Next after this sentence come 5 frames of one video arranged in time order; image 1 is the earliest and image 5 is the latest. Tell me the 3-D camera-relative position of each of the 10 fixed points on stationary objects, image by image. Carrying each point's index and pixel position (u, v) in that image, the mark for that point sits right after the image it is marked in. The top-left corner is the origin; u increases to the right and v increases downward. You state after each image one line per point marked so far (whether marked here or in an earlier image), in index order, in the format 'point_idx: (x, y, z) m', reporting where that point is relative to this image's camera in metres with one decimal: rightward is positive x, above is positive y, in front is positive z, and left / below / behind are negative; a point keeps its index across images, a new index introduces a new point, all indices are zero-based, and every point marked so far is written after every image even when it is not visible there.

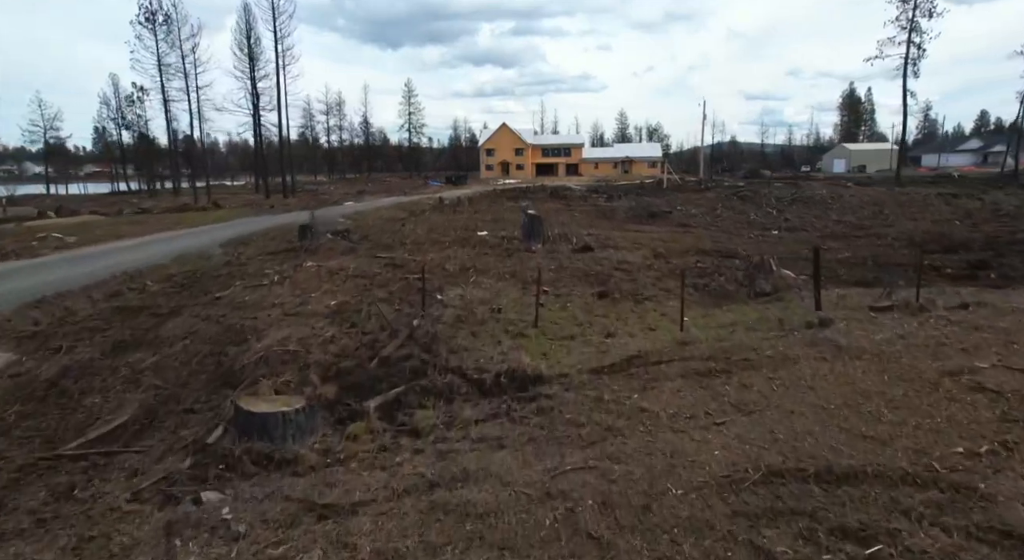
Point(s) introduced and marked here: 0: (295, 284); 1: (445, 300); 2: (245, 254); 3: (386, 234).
0: (-2.9, -0.1, +7.7) m
1: (-0.8, -0.3, +6.9) m
2: (-5.0, +0.5, +10.7) m
3: (-3.2, +1.1, +15.0) m
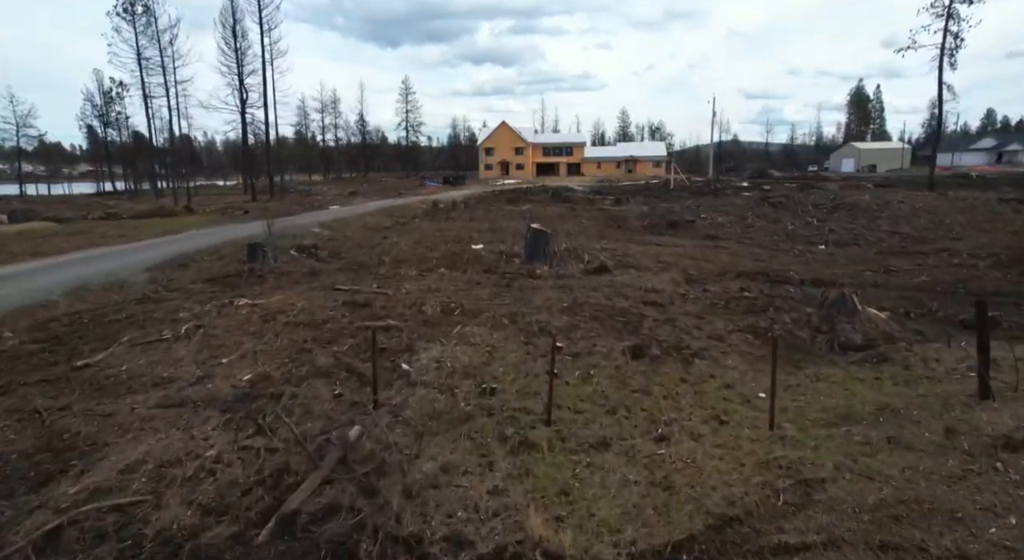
0: (-2.9, -0.6, +5.5) m
1: (-0.8, -0.8, +4.7) m
2: (-5.0, 0.0, +8.5) m
3: (-3.2, +0.6, +12.8) m
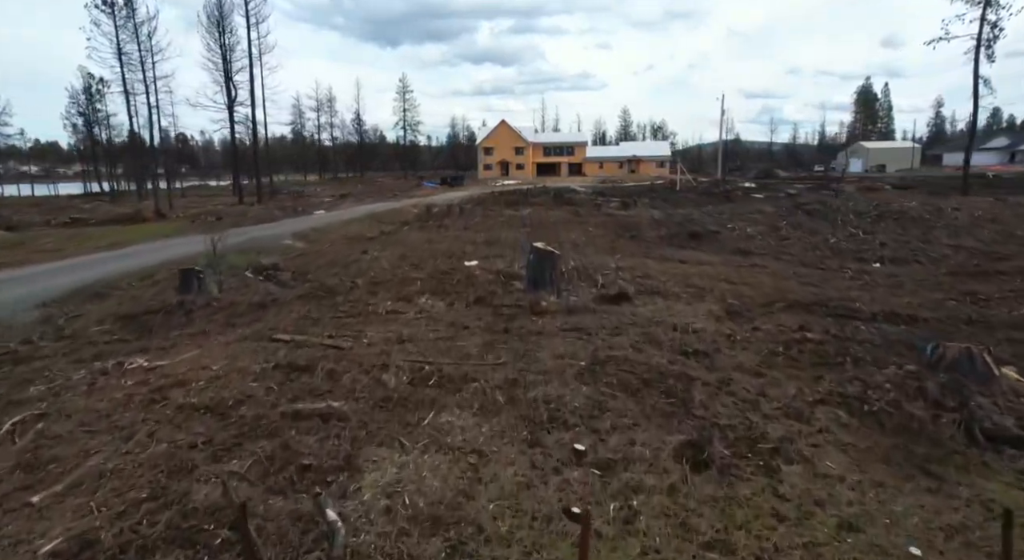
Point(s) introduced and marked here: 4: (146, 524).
0: (-2.9, -1.0, +3.6) m
1: (-0.8, -1.2, +2.8) m
2: (-5.0, -0.5, +6.6) m
3: (-3.2, +0.2, +10.9) m
4: (-1.8, -1.2, +2.8) m
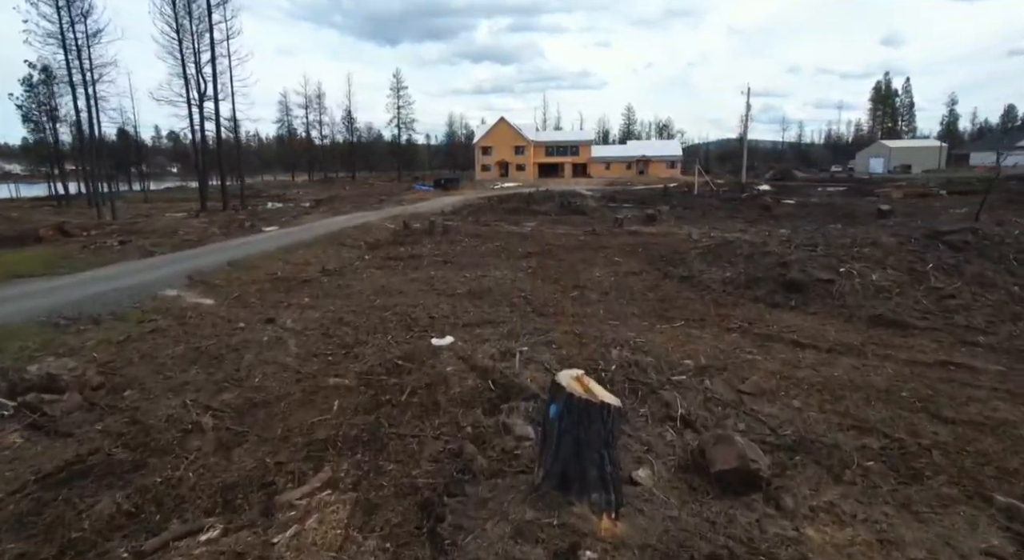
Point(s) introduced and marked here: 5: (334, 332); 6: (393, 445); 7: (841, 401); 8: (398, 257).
0: (-2.9, -2.1, -1.2) m
1: (-0.8, -2.3, -2.0) m
2: (-5.0, -1.6, +1.8) m
3: (-3.3, -0.9, +6.1) m
4: (-1.8, -2.3, -2.0) m
5: (-2.4, -0.7, +7.8) m
6: (-1.0, -1.3, +4.8) m
7: (+3.0, -1.1, +5.3) m
8: (-2.7, +0.5, +13.5) m
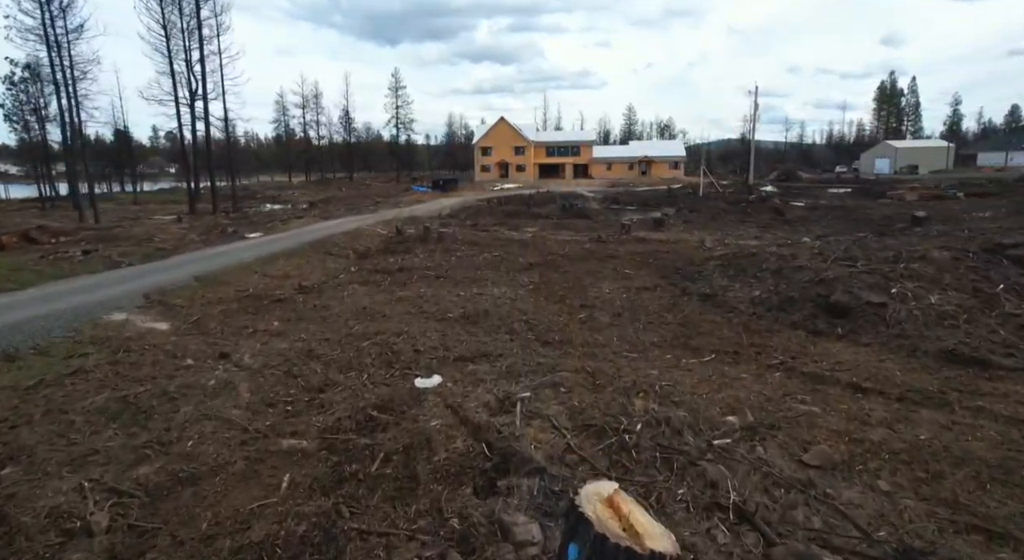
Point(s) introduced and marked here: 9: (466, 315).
0: (-2.9, -2.5, -2.4) m
1: (-0.8, -2.7, -3.2) m
2: (-5.0, -1.9, +0.5) m
3: (-3.3, -1.2, +4.8) m
4: (-1.8, -2.6, -3.2) m
5: (-2.4, -1.0, +6.5) m
6: (-1.0, -1.6, +3.6) m
7: (+3.0, -1.4, +4.1) m
8: (-2.7, +0.2, +12.3) m
9: (-0.7, -0.5, +8.4) m
